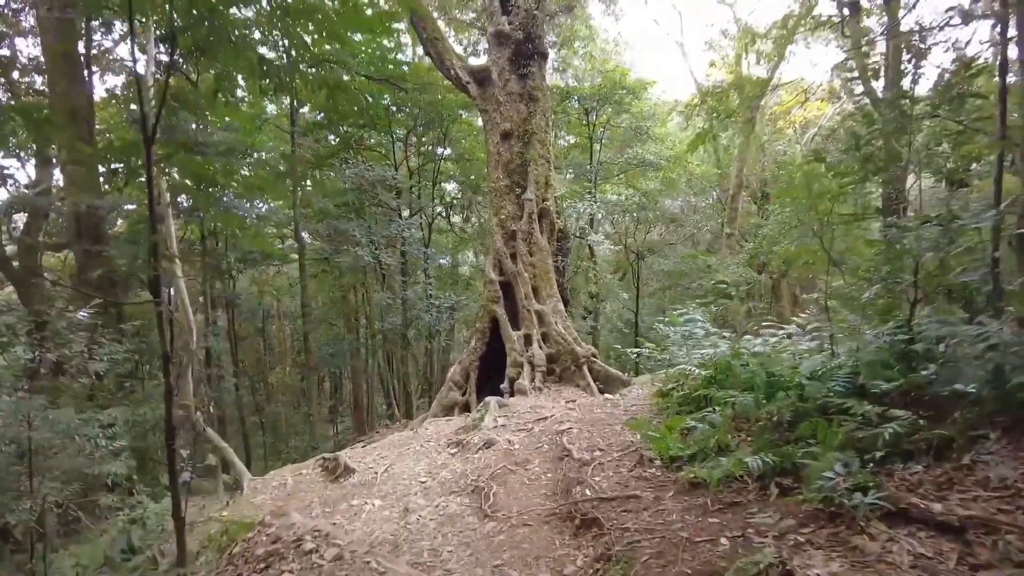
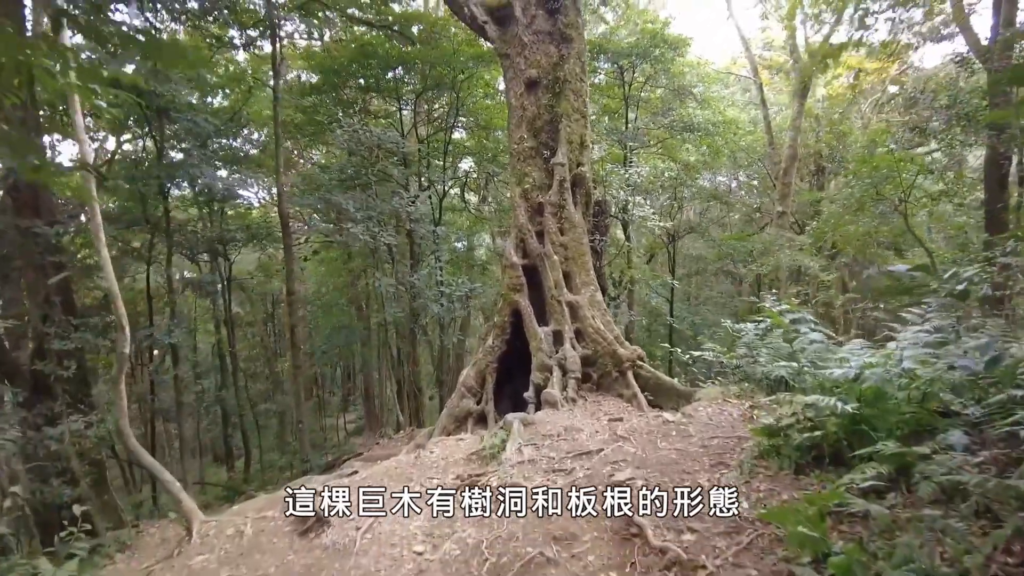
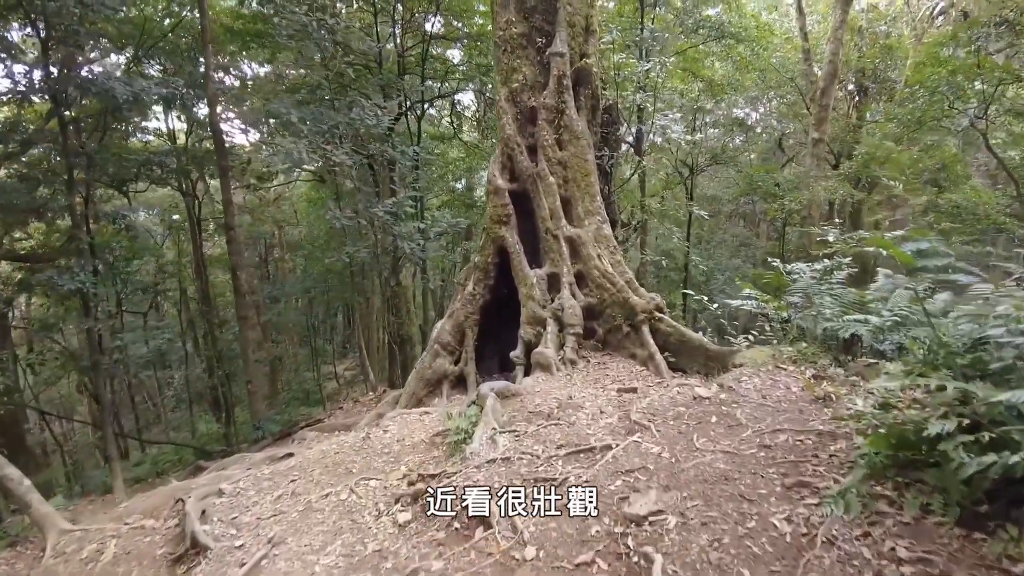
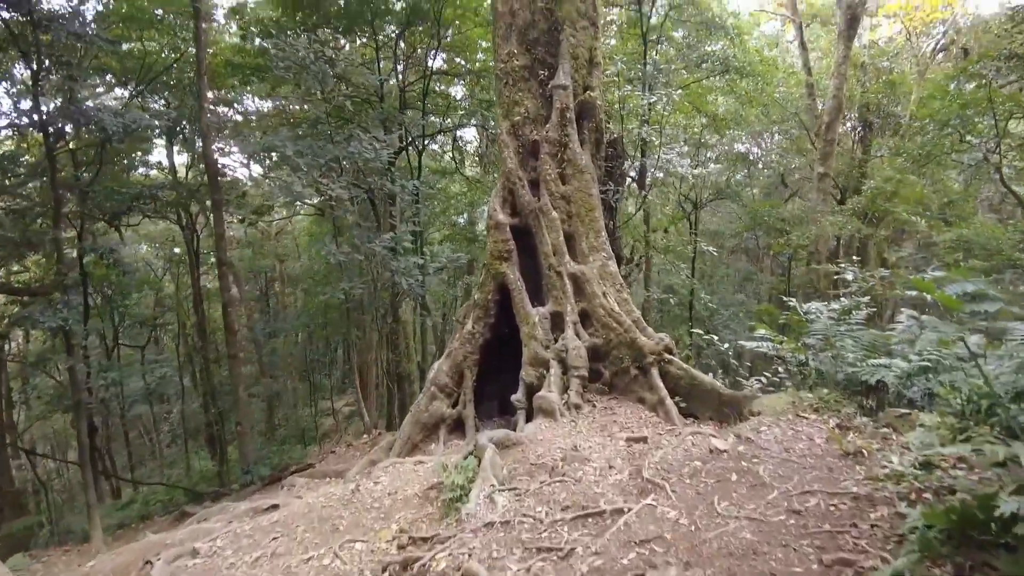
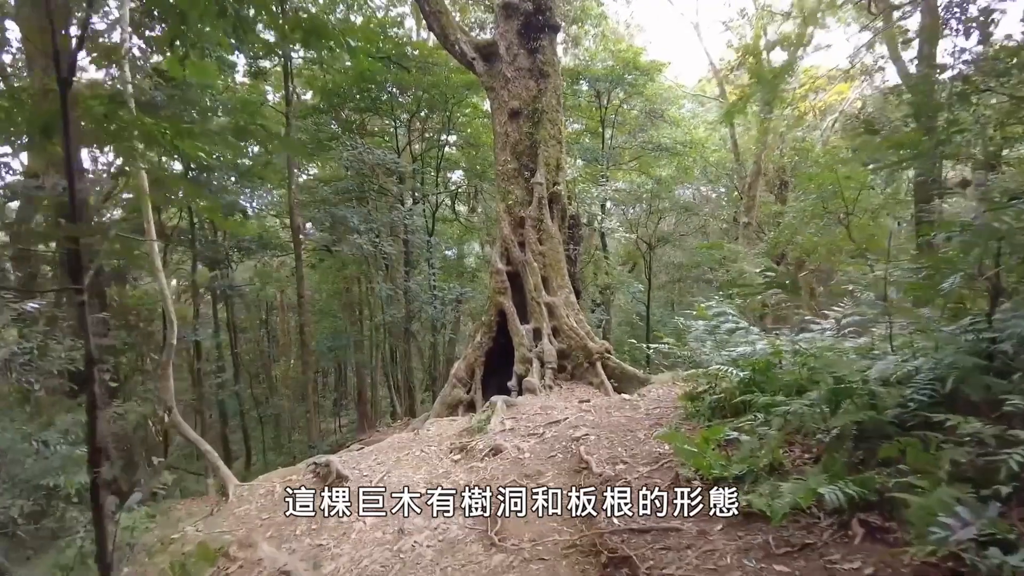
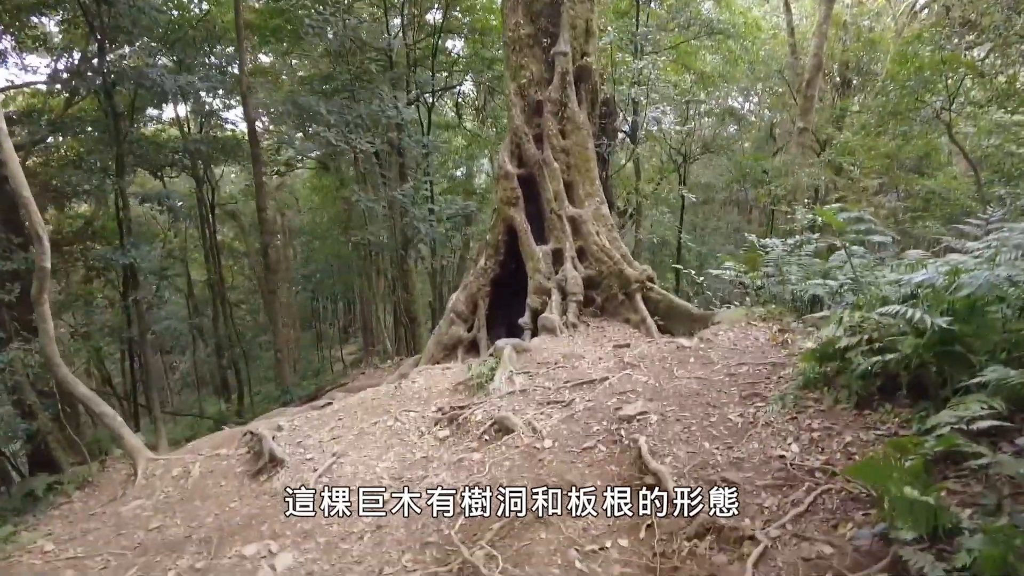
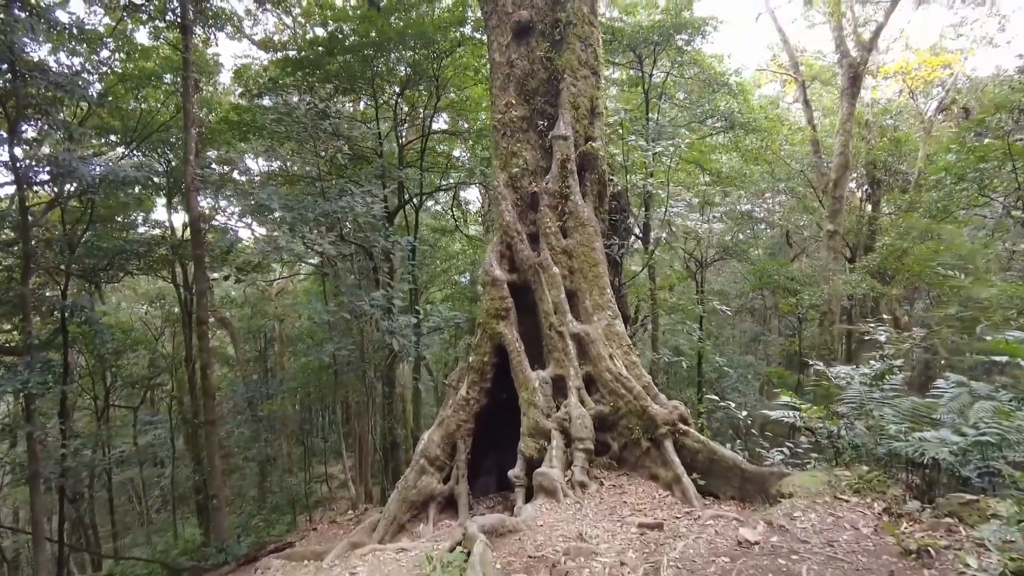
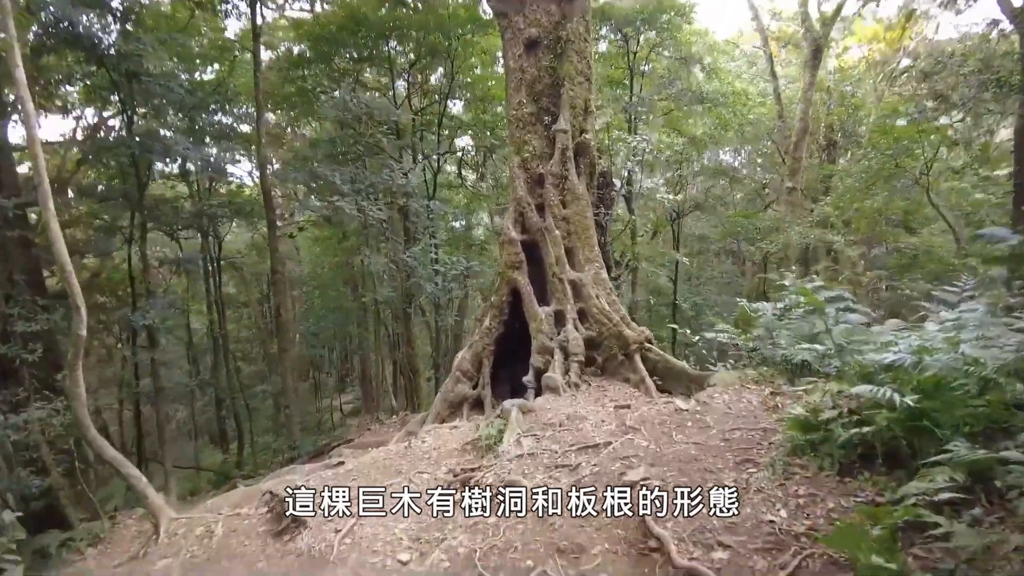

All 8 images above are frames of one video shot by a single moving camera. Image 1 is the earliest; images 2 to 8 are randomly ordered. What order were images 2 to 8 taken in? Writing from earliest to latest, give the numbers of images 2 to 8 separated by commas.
5, 2, 8, 6, 3, 4, 7
